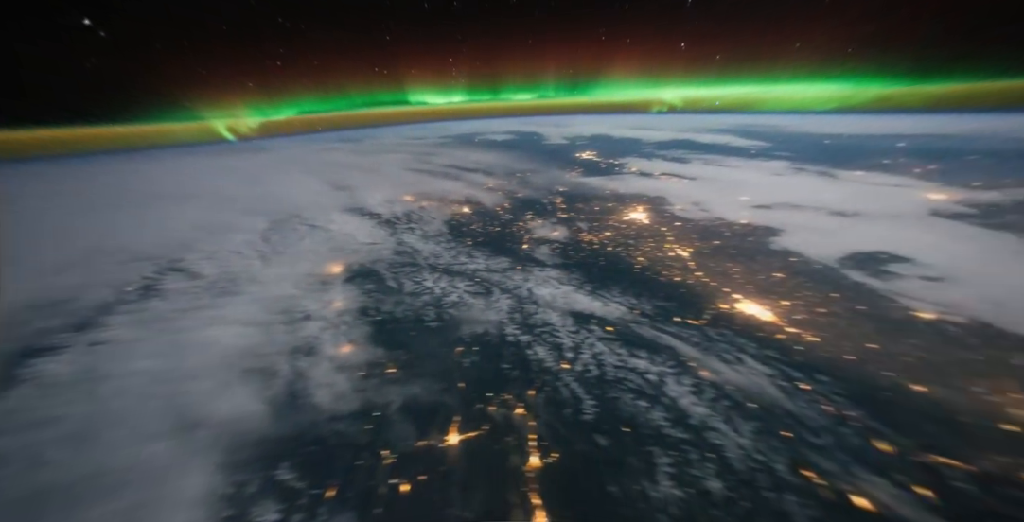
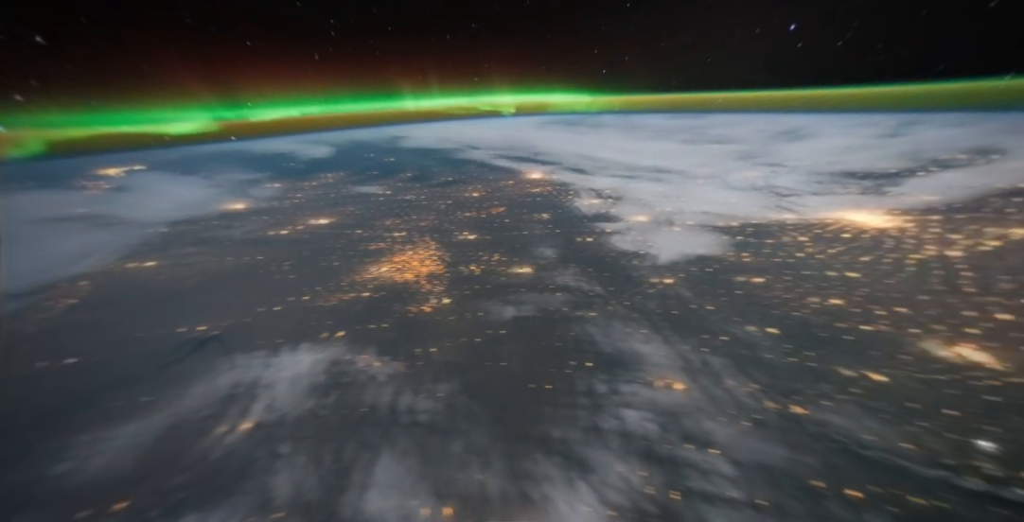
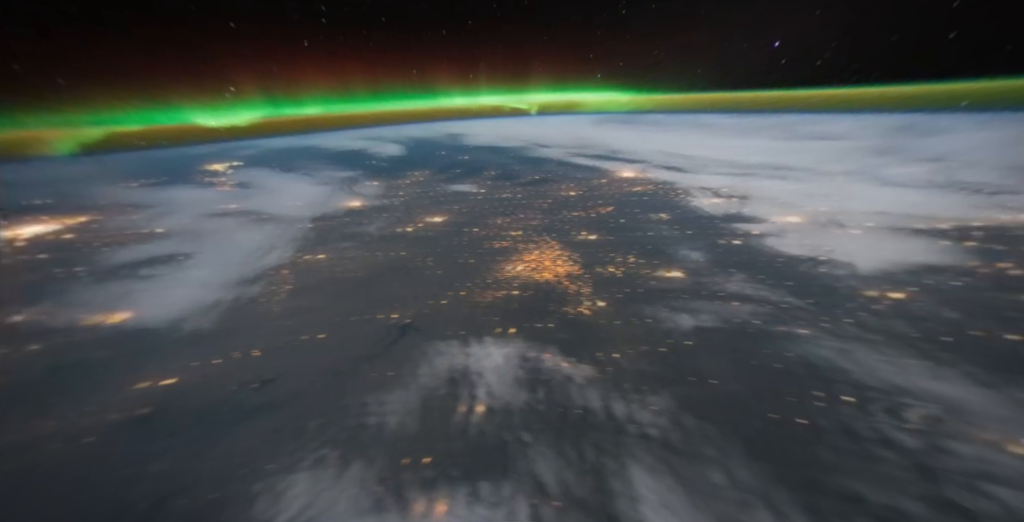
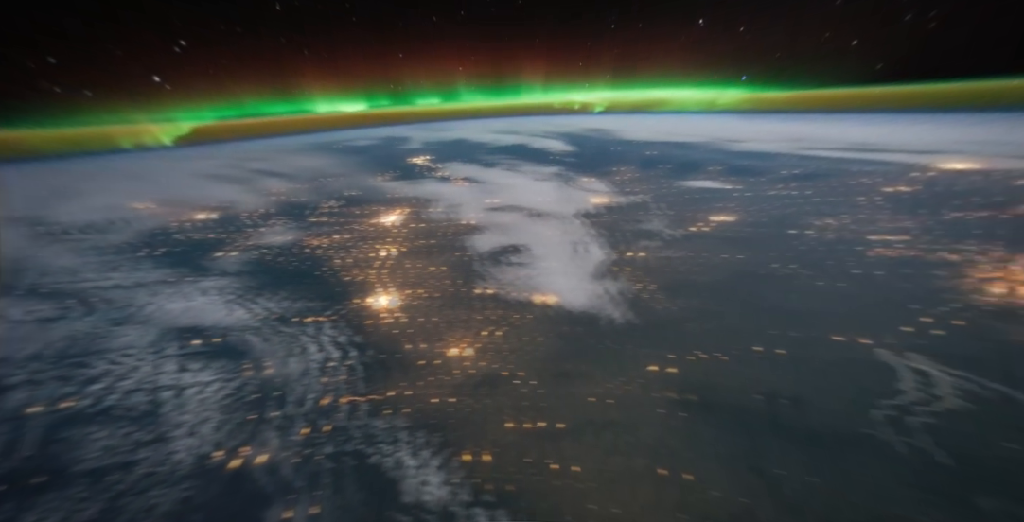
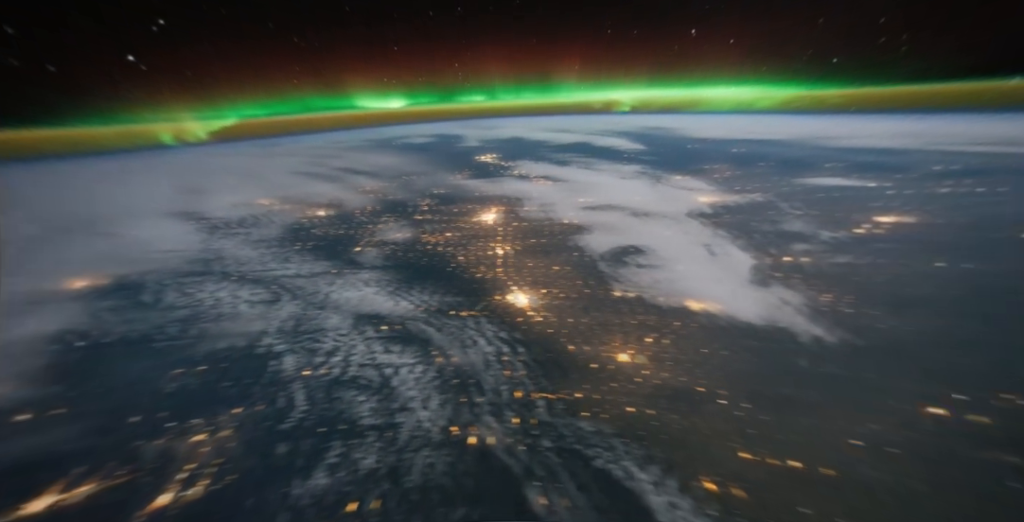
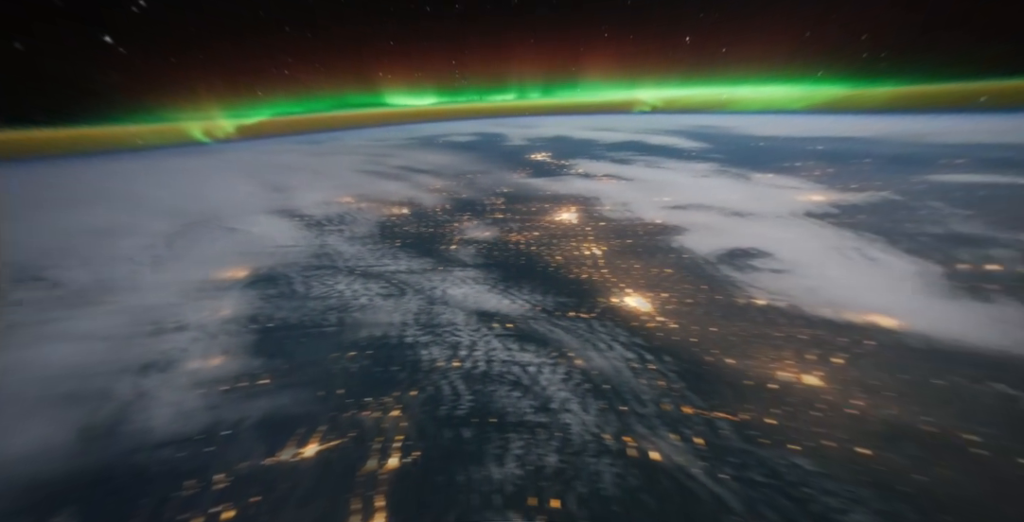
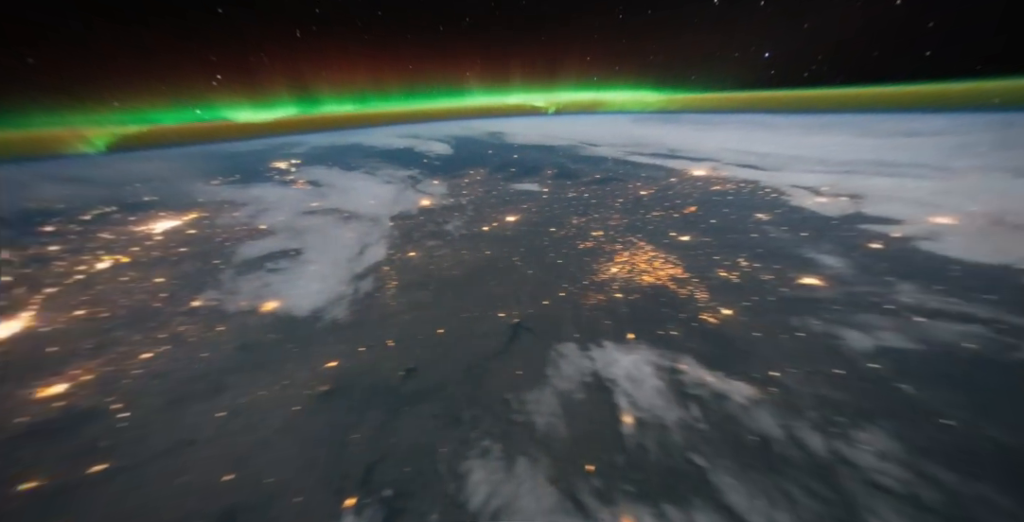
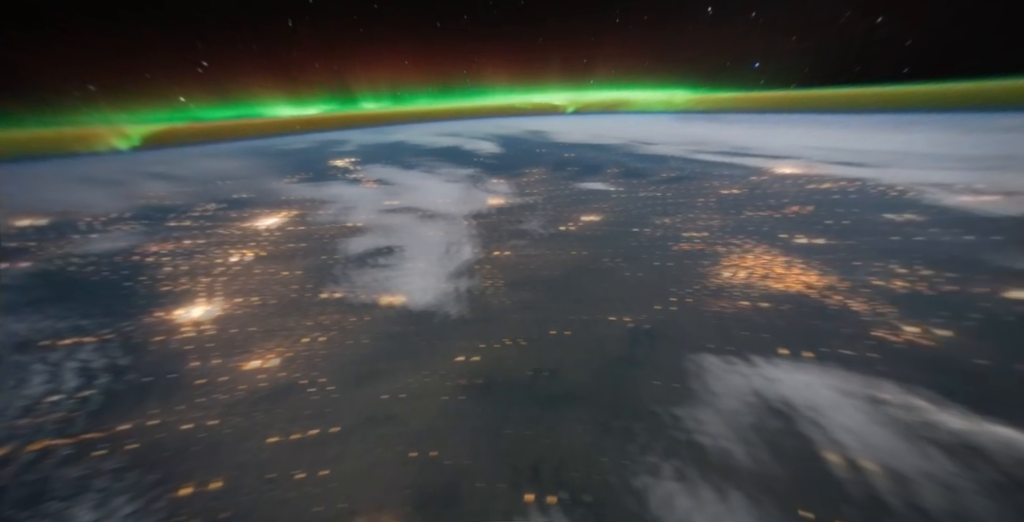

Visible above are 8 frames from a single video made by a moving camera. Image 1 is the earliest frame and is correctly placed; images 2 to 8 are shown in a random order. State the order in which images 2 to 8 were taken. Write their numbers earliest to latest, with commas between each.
6, 5, 4, 8, 7, 3, 2
